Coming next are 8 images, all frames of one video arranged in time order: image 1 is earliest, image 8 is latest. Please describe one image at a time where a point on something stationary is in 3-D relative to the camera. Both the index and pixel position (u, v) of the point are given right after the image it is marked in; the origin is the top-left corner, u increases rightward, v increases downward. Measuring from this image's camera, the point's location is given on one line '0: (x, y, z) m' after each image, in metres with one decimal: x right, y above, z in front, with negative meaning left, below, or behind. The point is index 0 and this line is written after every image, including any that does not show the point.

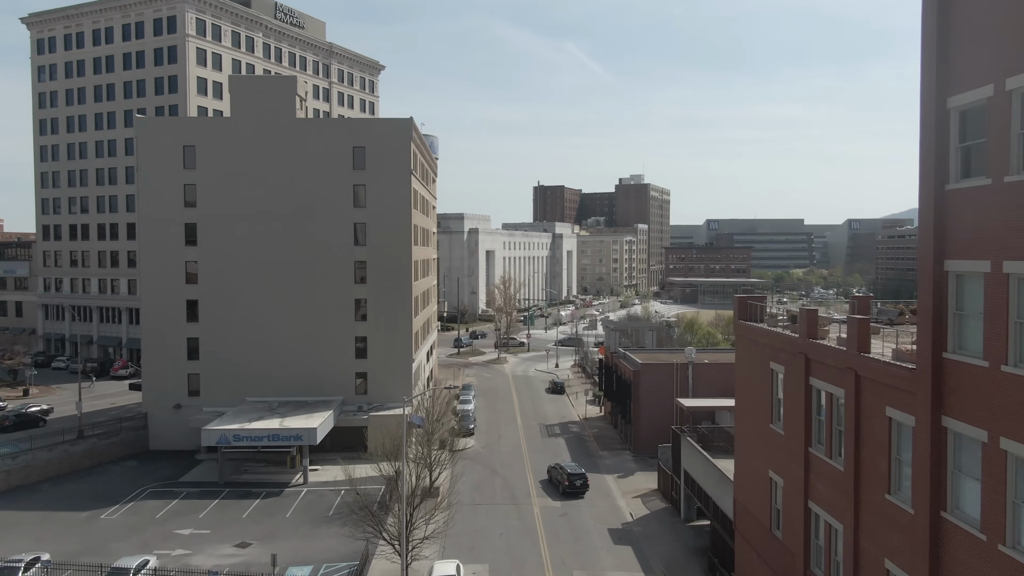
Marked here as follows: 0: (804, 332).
0: (+7.1, -1.1, +17.9) m
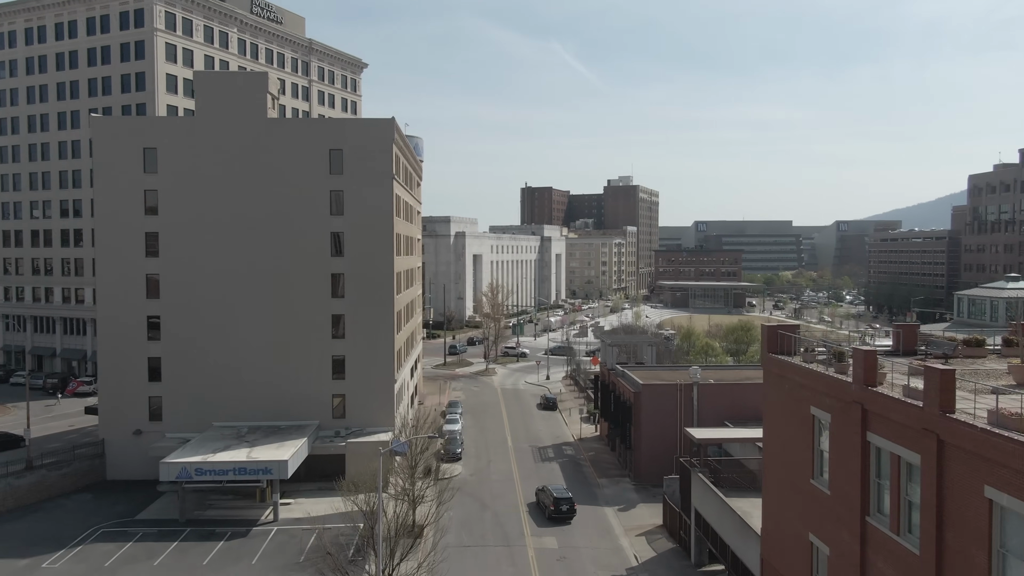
0: (+7.0, -1.8, +14.9) m
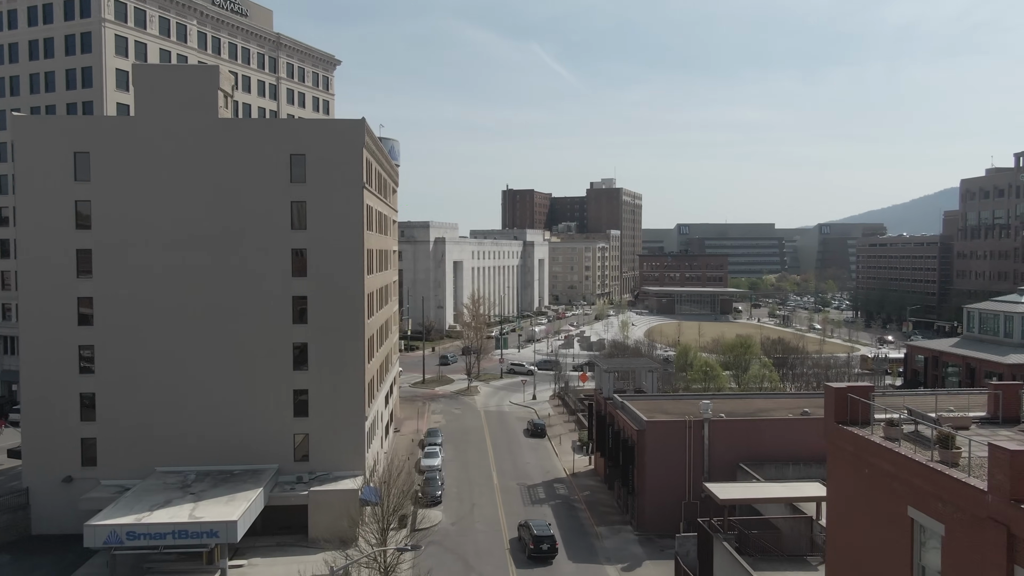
0: (+7.1, -2.9, +10.6) m
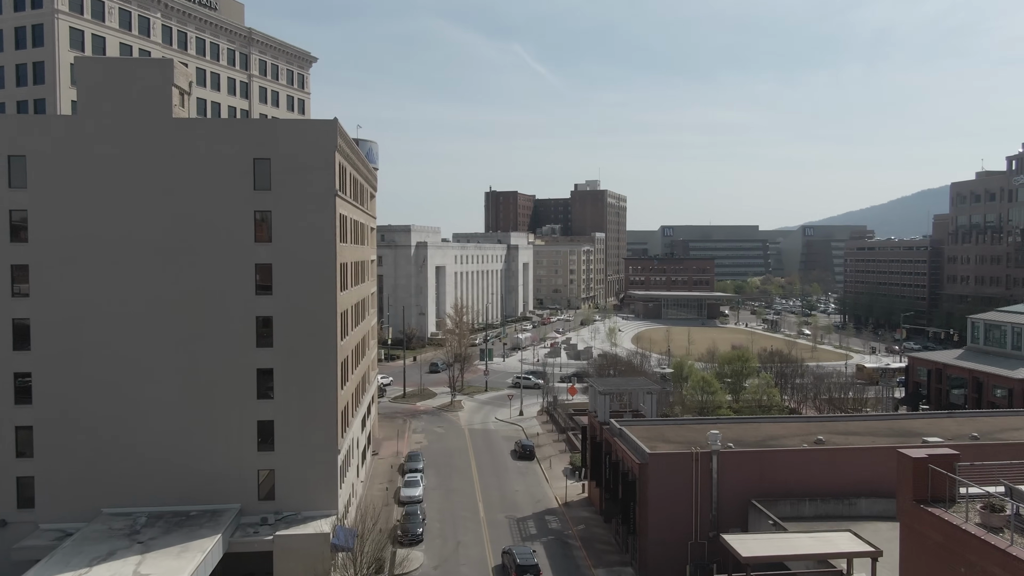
0: (+7.1, -3.6, +7.6) m
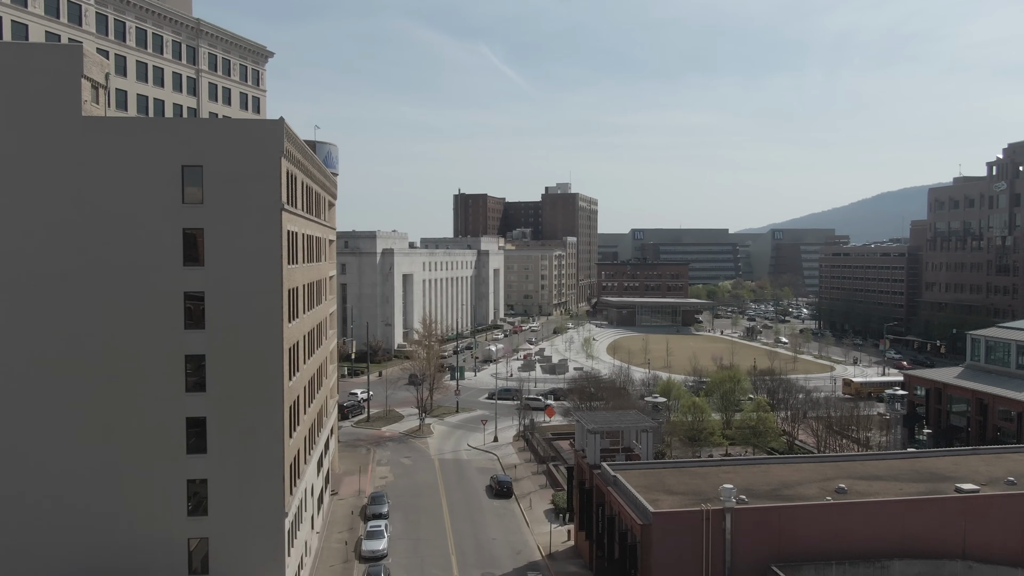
0: (+7.4, -4.7, +3.4) m
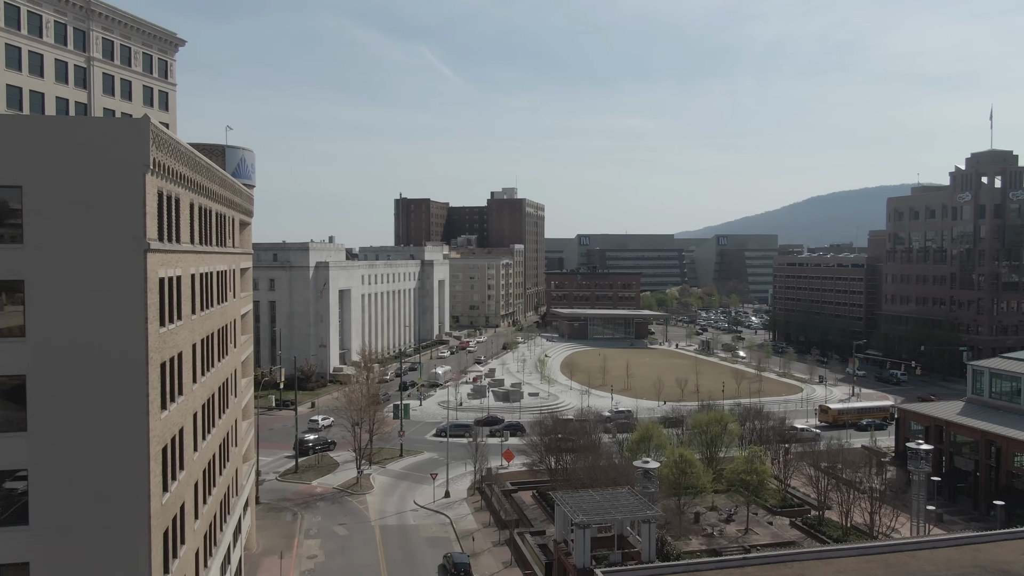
0: (+8.5, -6.4, -3.5) m
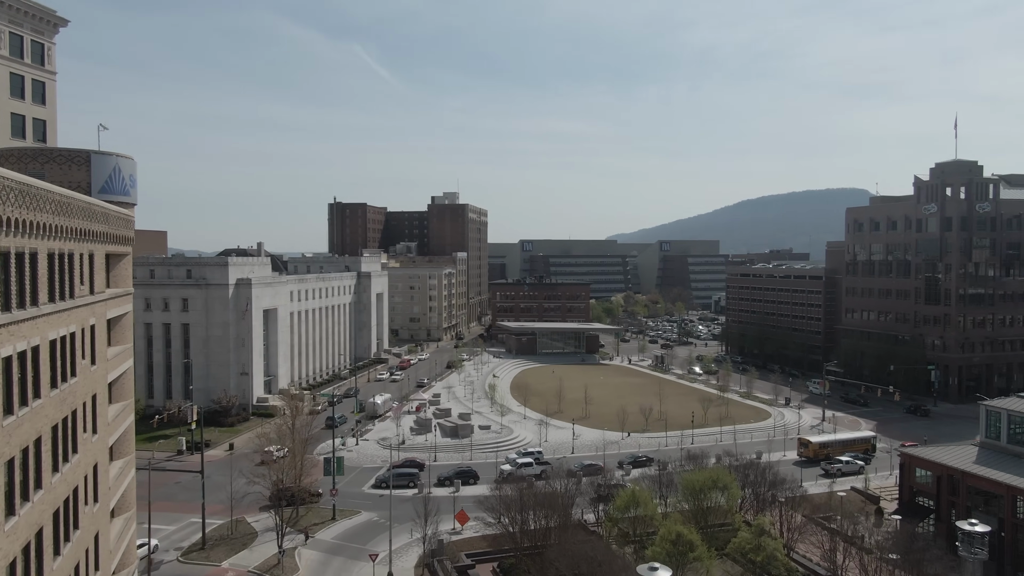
0: (+10.5, -8.2, -10.7) m
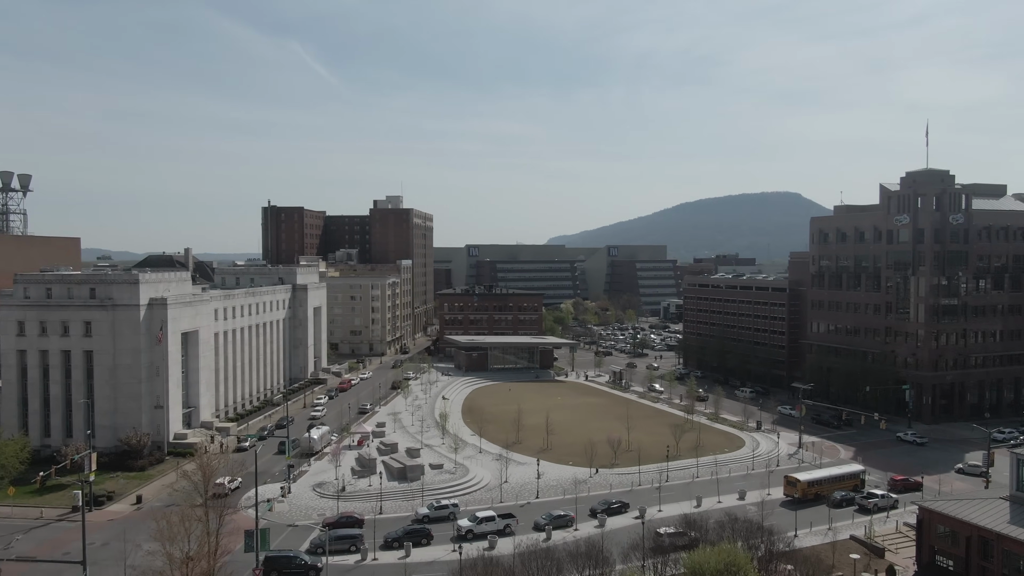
0: (+12.9, -9.9, -17.2) m
